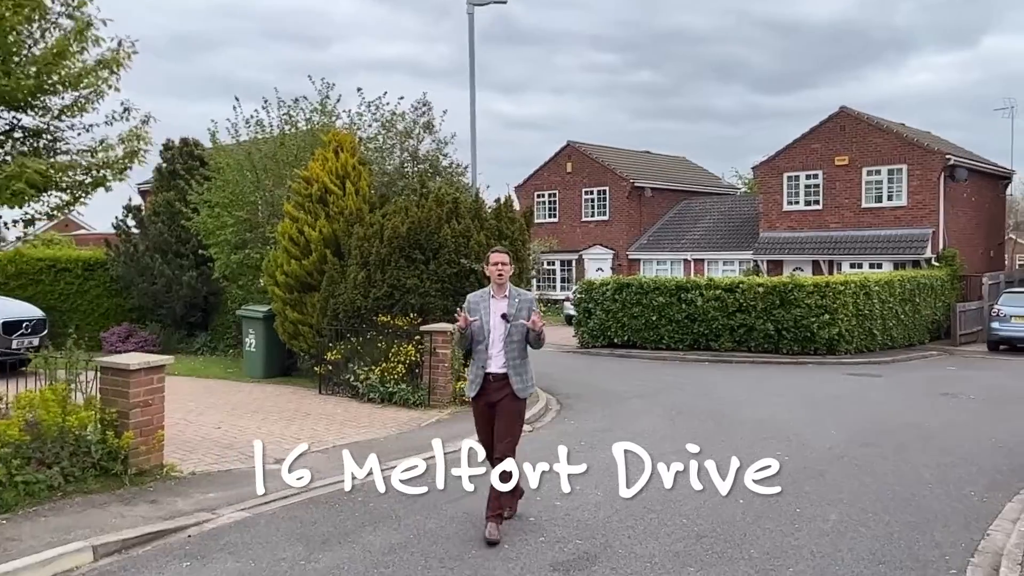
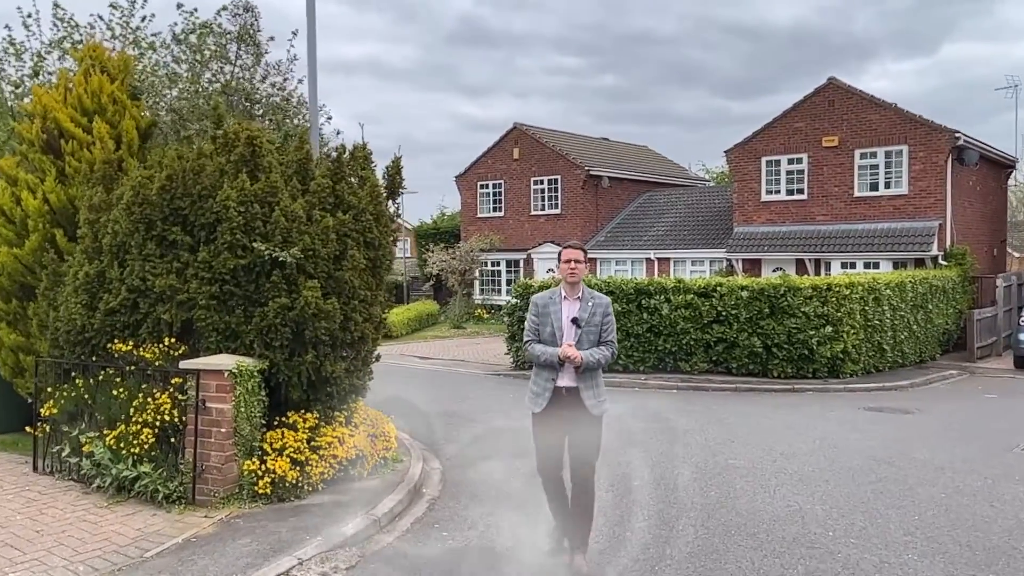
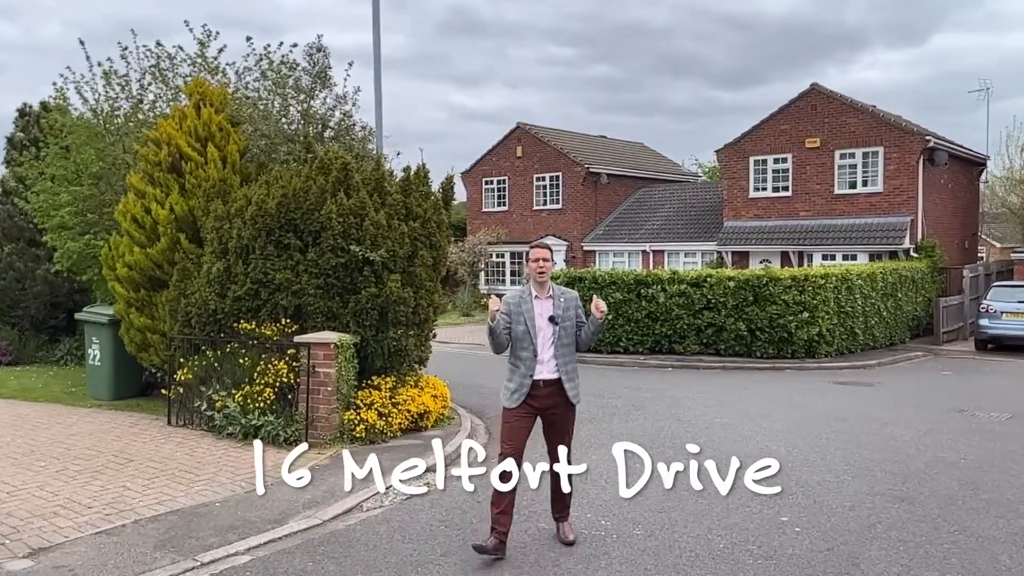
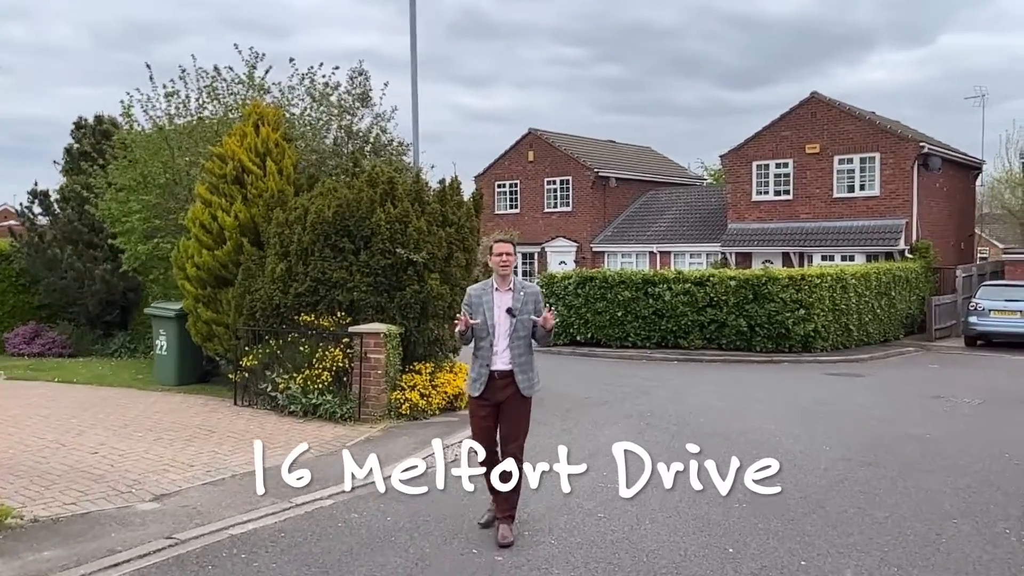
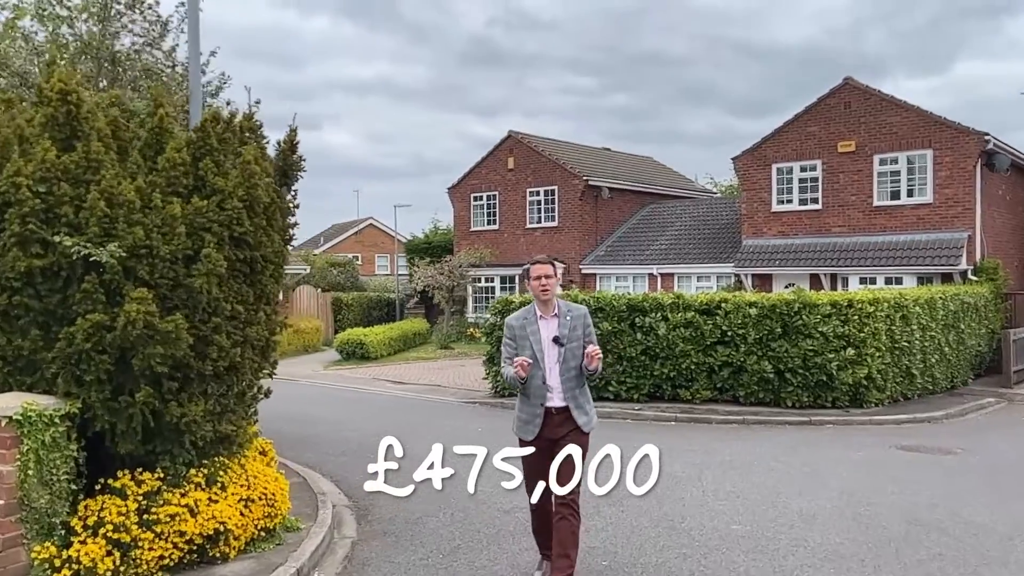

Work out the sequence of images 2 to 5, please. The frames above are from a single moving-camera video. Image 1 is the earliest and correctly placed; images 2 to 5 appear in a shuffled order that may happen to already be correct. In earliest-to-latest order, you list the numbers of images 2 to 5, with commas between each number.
4, 3, 2, 5
